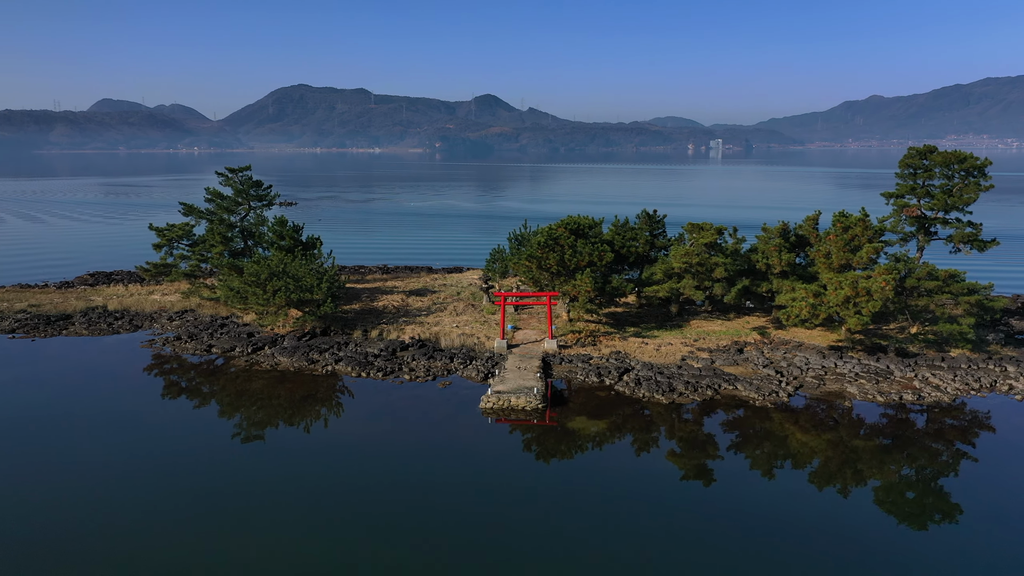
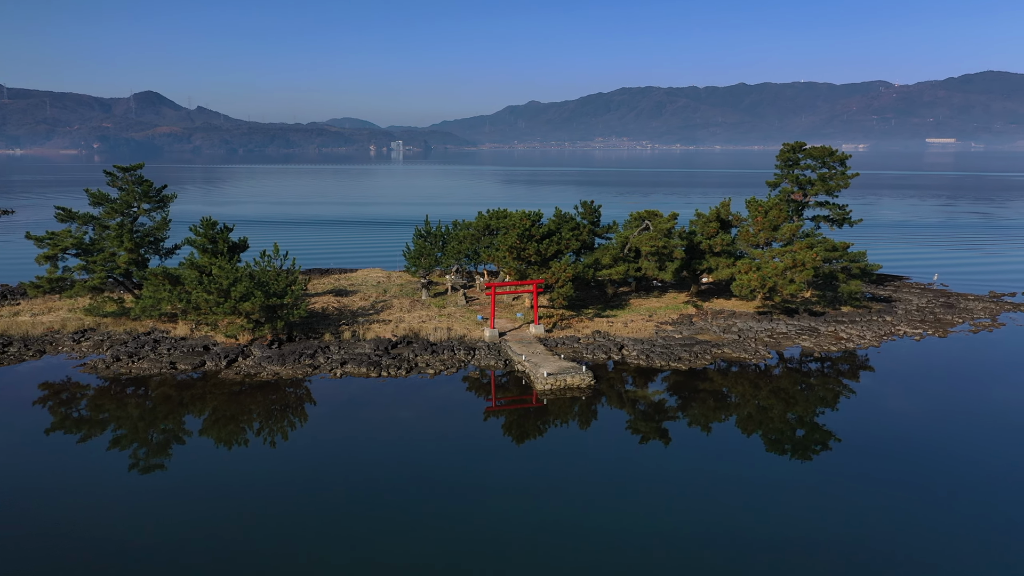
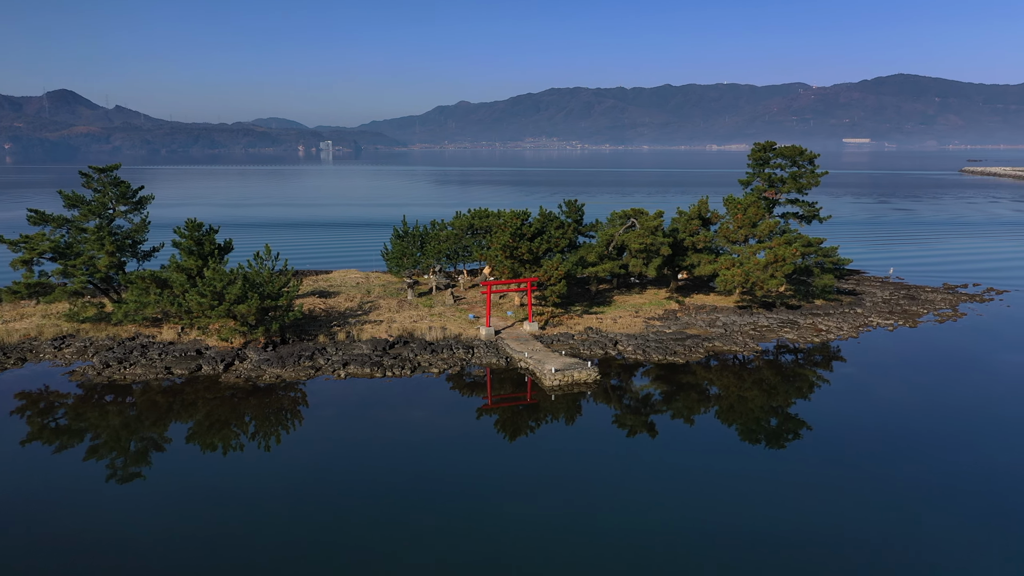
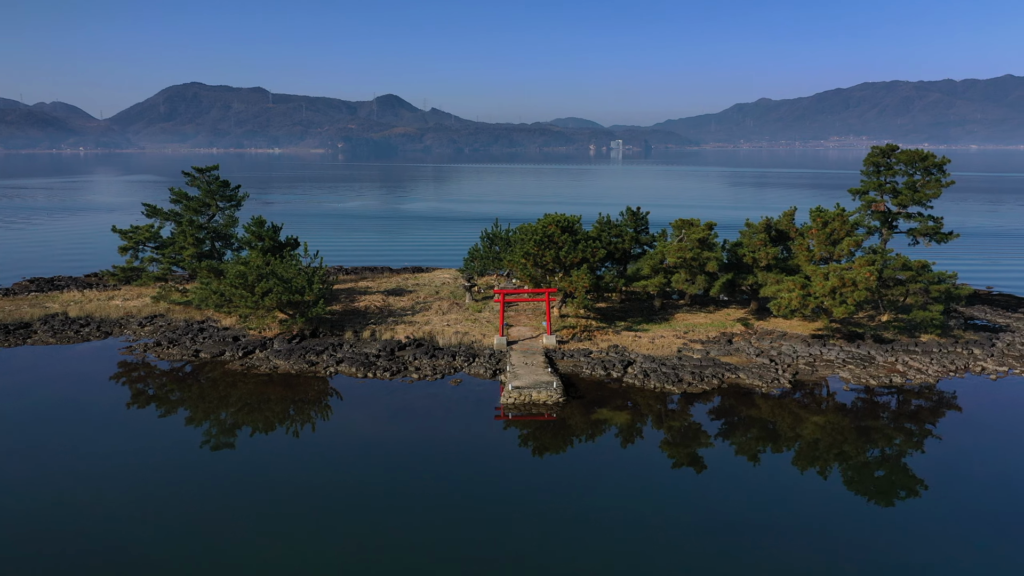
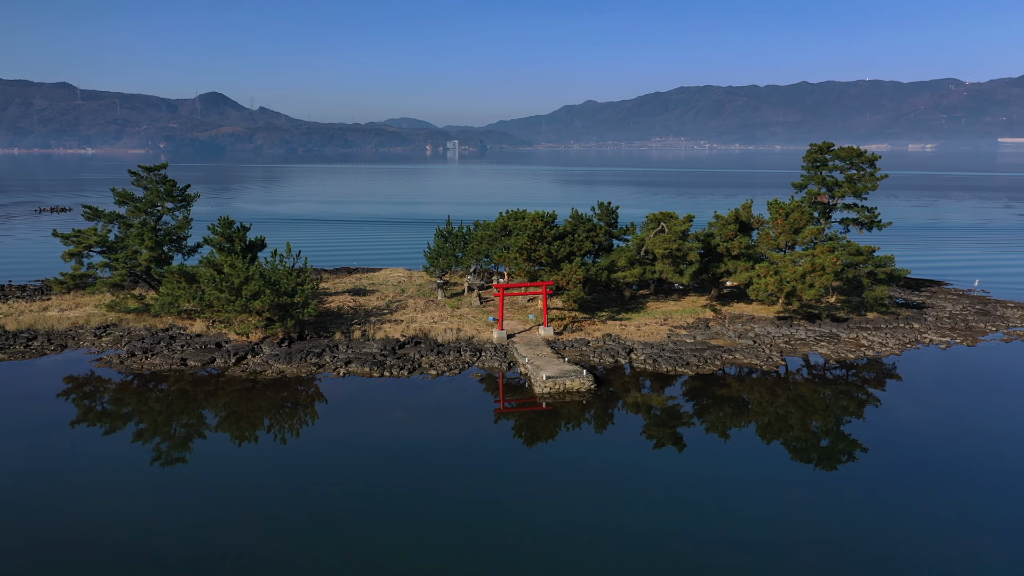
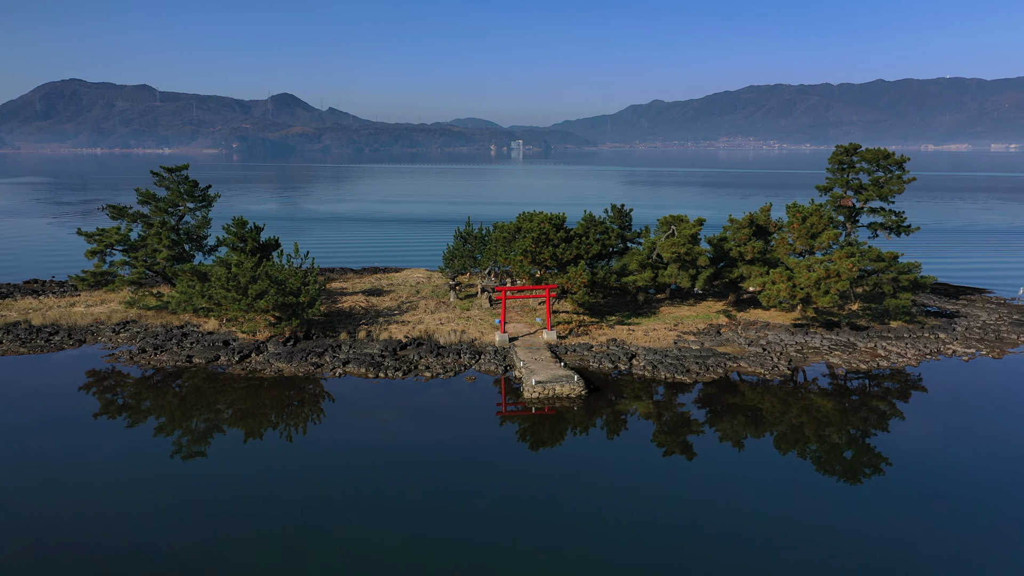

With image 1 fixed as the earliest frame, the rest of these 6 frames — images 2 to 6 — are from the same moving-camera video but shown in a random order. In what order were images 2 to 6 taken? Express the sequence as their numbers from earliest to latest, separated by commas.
4, 6, 5, 2, 3
